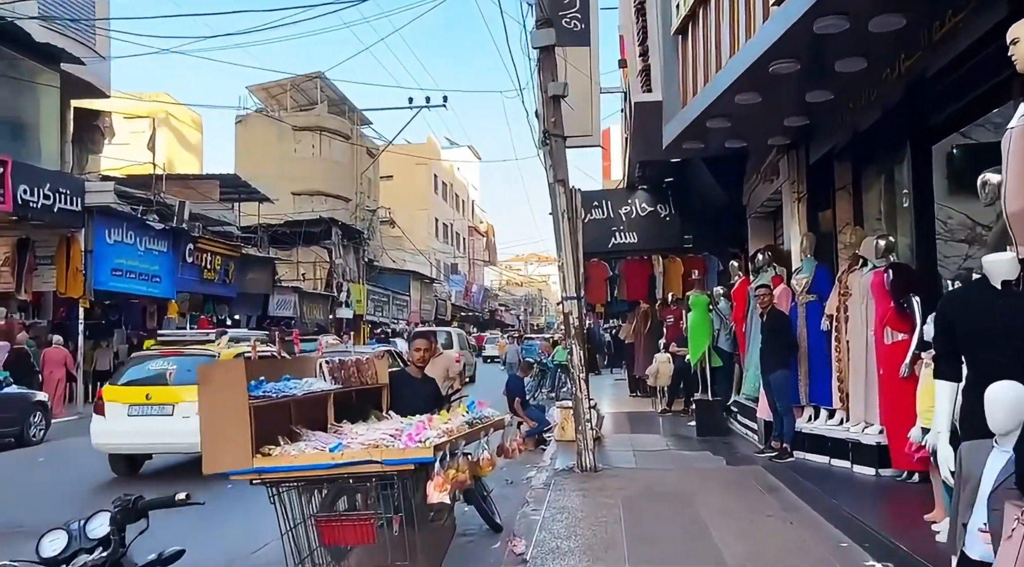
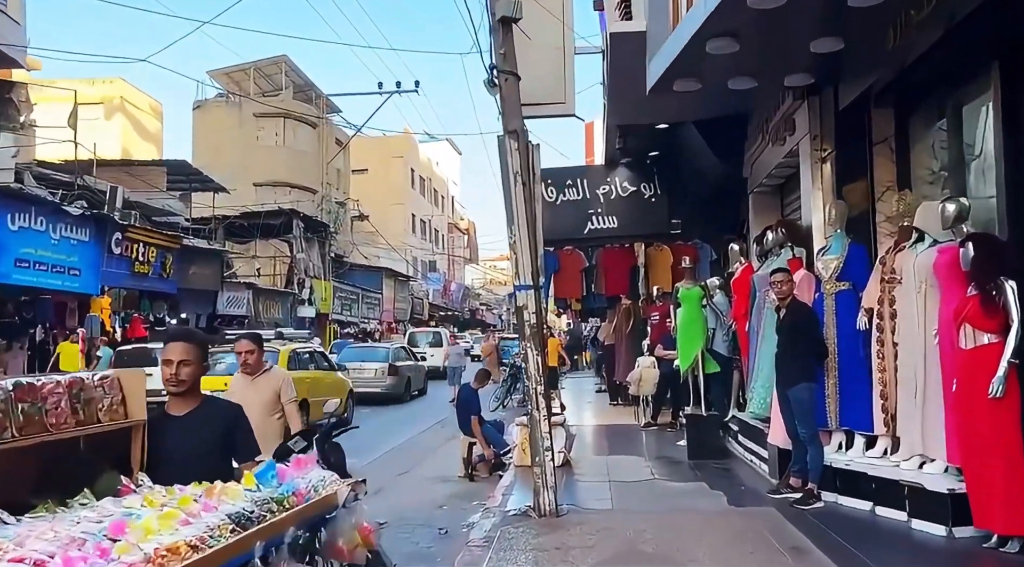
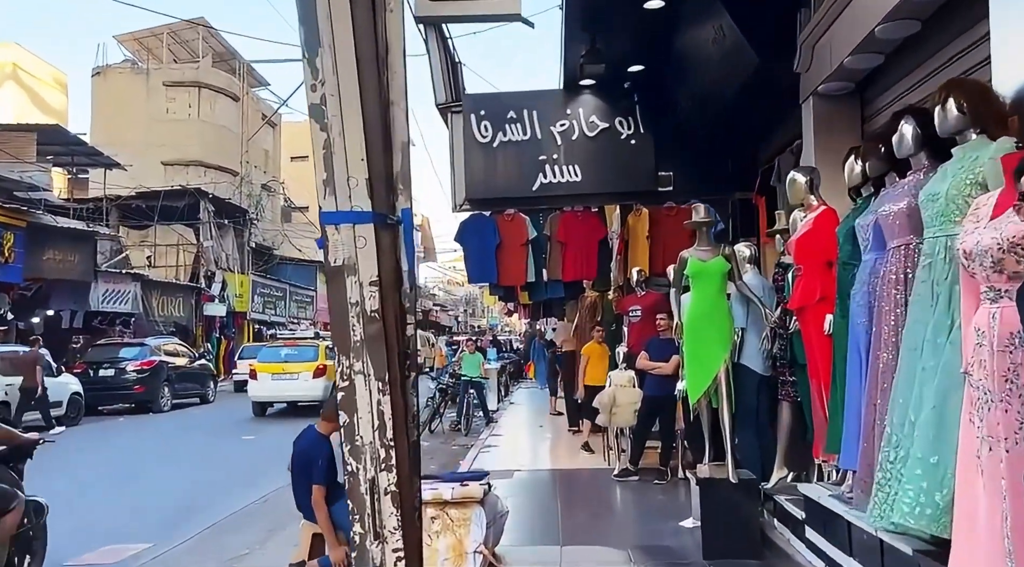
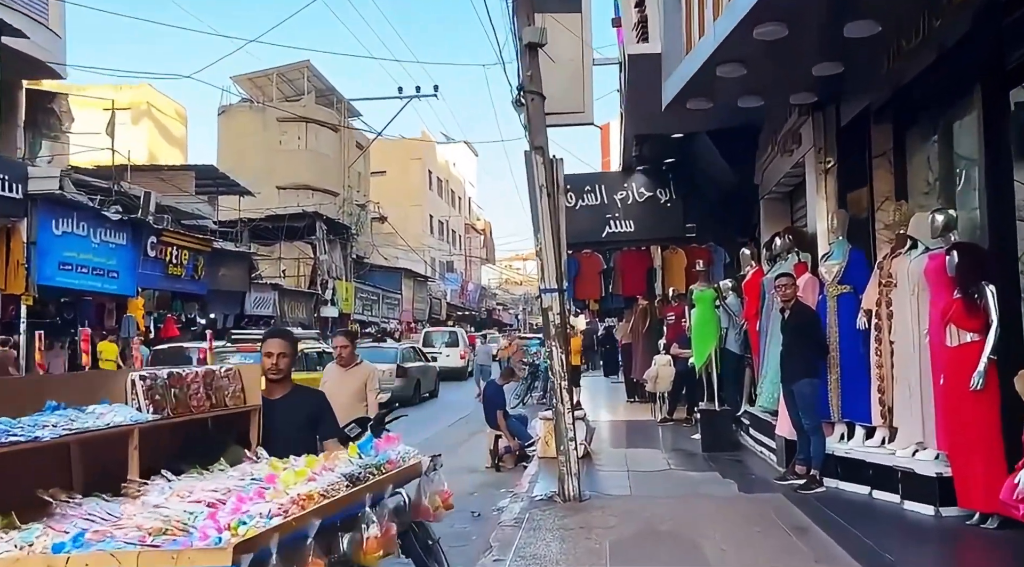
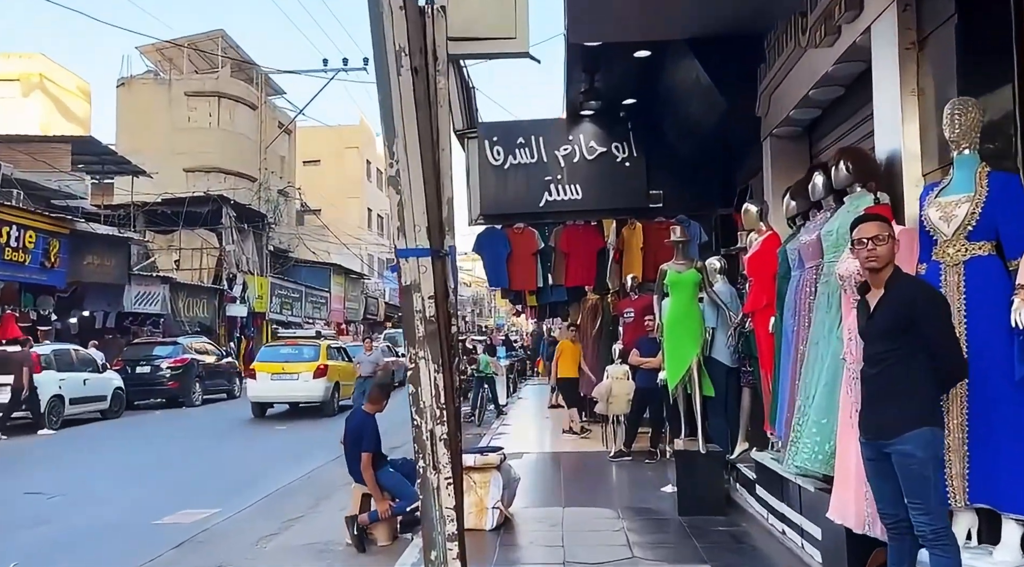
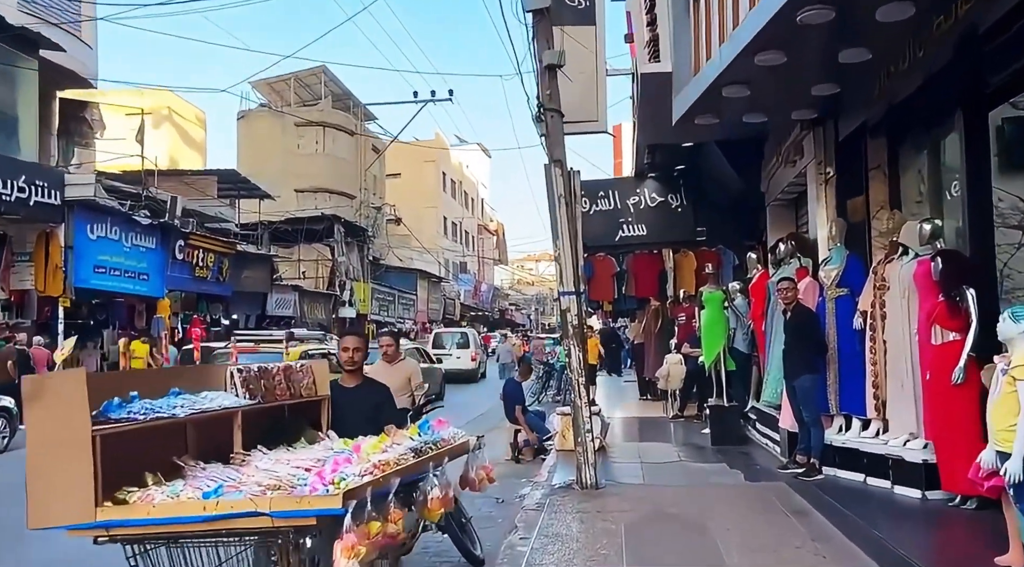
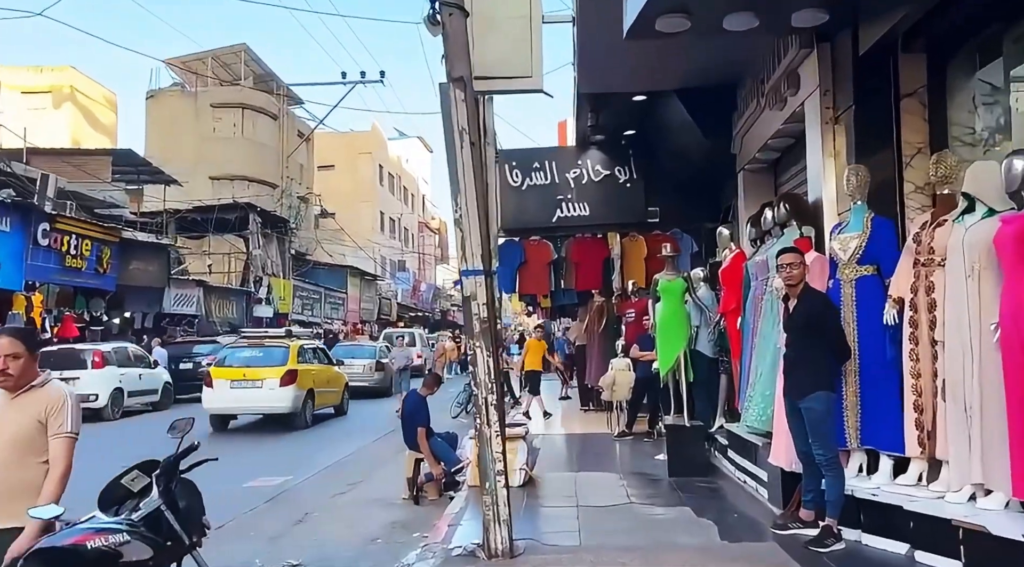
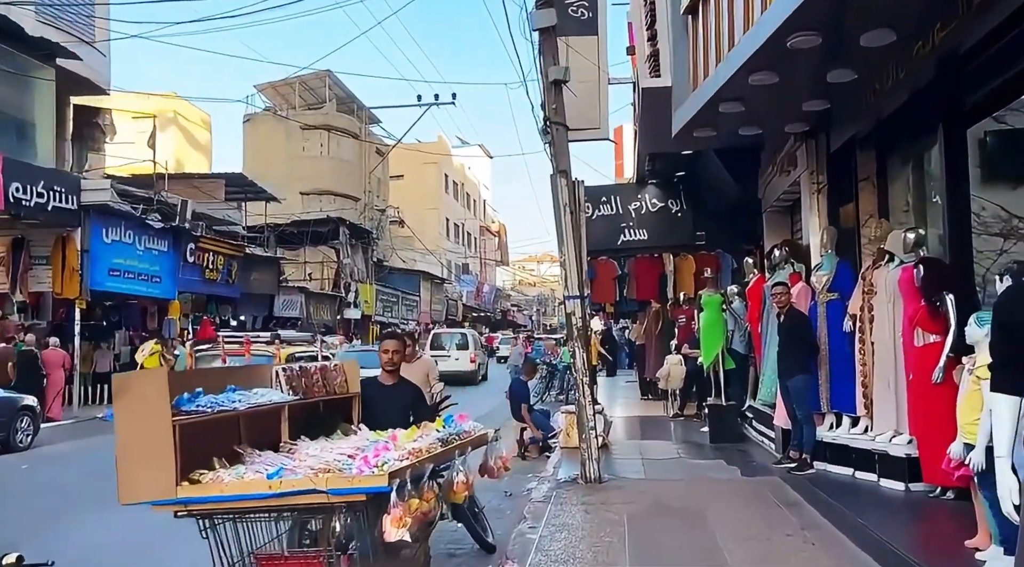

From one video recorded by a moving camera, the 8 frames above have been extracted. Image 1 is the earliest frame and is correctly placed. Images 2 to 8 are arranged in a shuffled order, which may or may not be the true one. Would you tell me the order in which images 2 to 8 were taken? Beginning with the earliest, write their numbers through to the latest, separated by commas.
8, 6, 4, 2, 7, 5, 3
